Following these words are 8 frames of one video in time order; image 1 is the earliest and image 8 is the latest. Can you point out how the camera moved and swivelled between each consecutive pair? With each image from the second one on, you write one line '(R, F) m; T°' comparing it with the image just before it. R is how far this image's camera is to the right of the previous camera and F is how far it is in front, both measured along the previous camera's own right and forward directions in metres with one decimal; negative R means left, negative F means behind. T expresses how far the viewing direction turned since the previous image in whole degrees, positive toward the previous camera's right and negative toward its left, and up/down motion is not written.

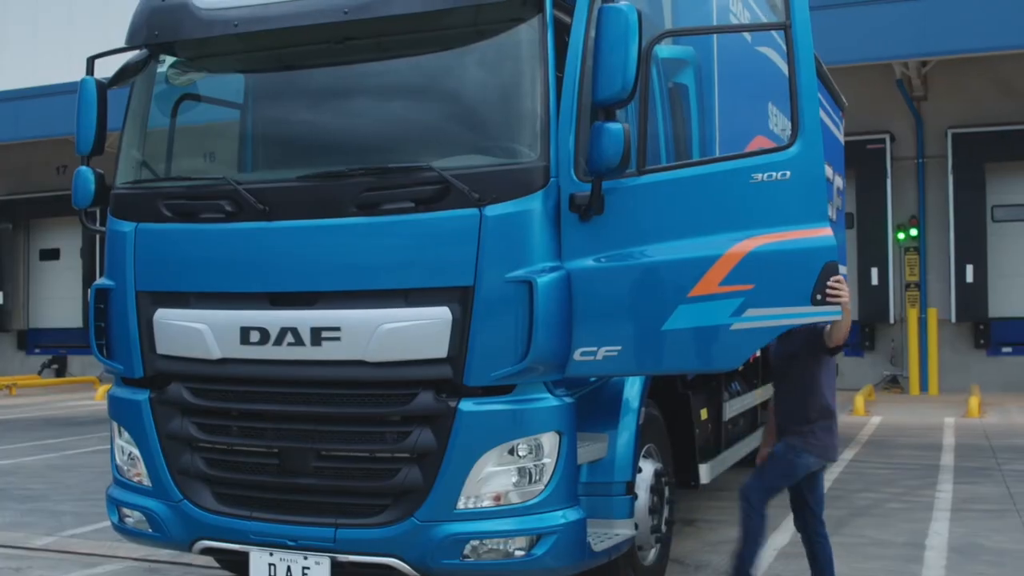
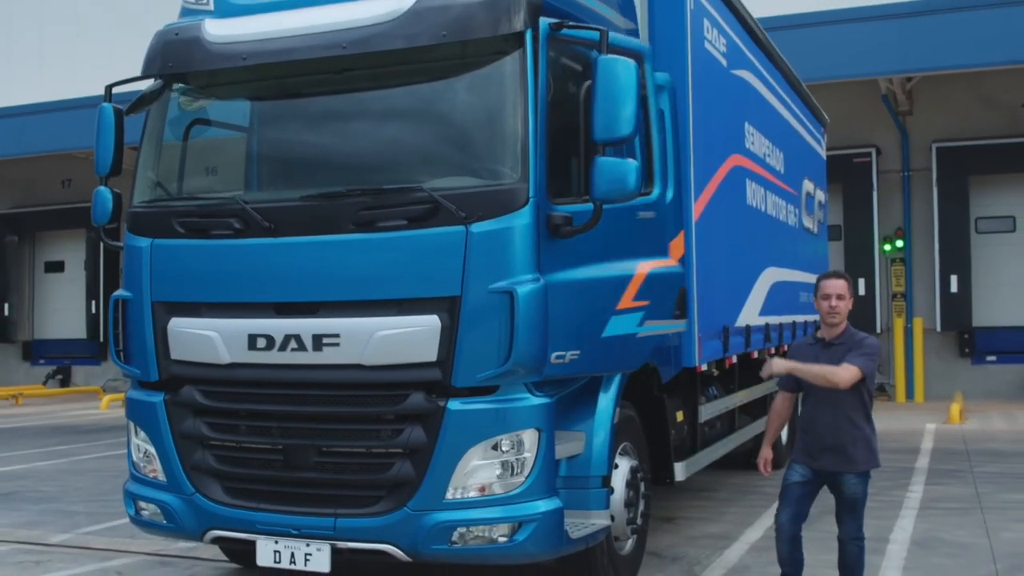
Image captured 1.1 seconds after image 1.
(+0.1, -0.5) m; 0°
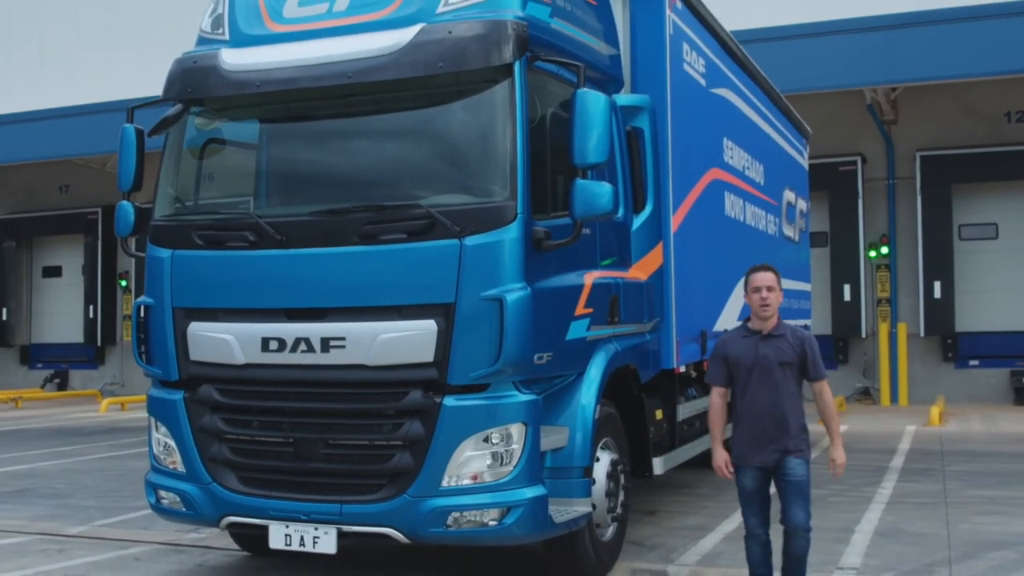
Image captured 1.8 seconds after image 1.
(0.0, -0.5) m; 0°
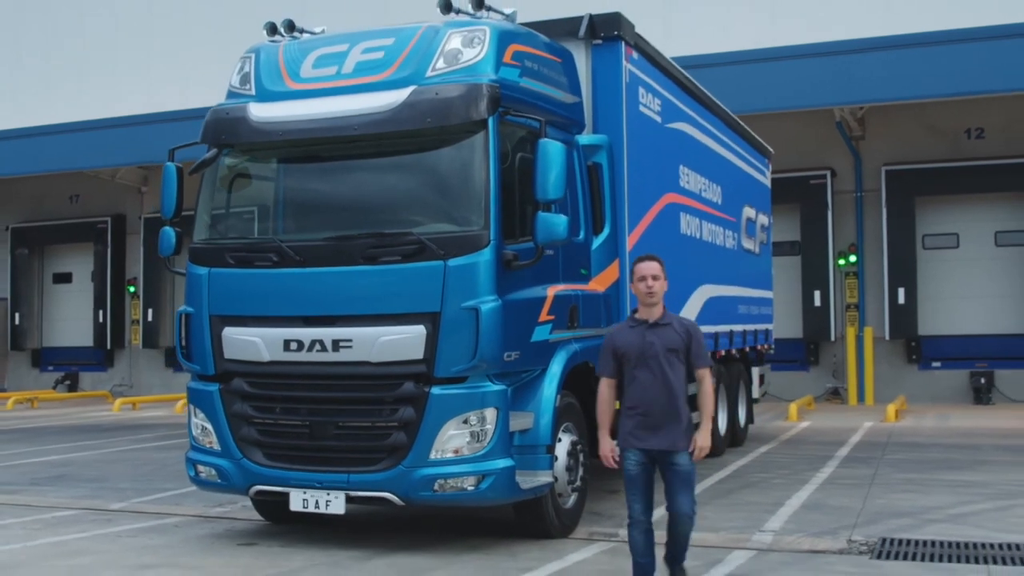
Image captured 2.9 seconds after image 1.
(+0.1, -1.3) m; 0°
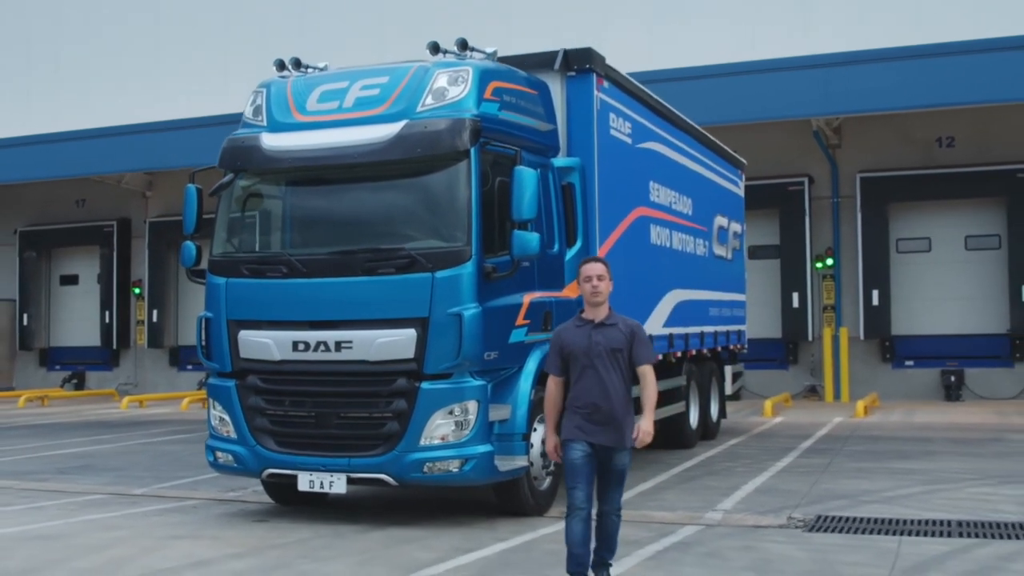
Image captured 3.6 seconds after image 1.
(+0.1, -1.0) m; 0°
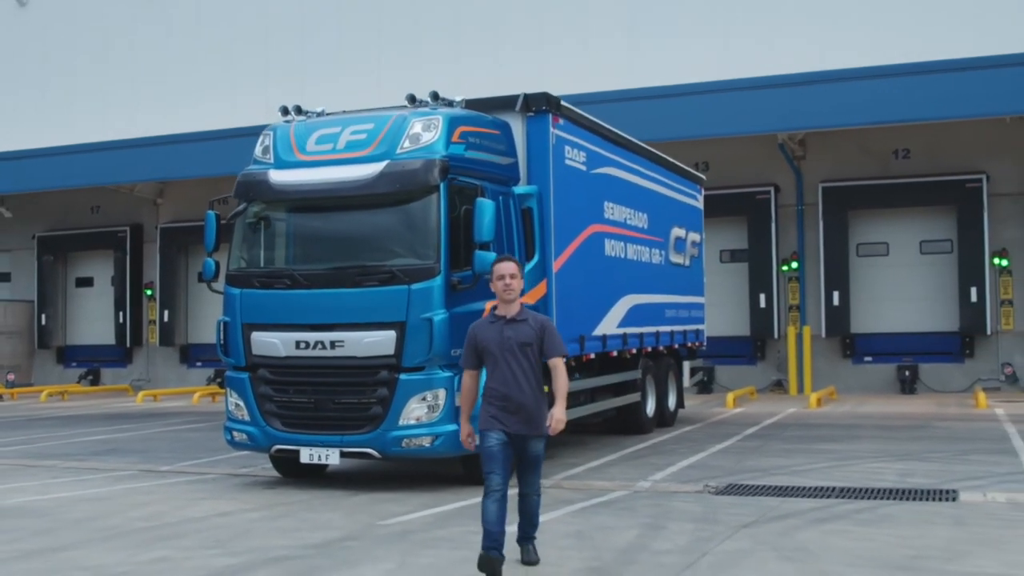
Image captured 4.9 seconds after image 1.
(+0.3, -1.8) m; 0°
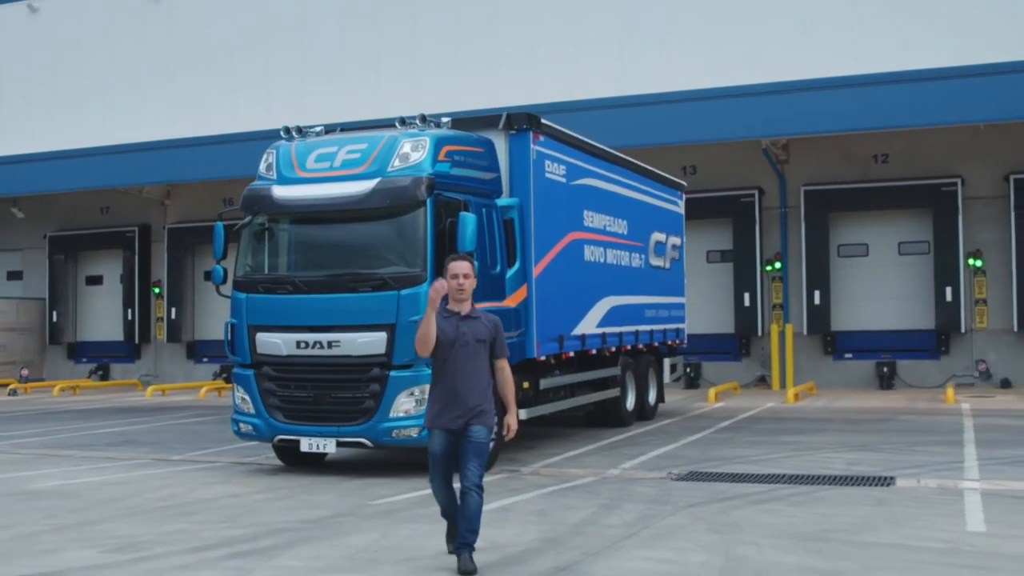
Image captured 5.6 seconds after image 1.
(+0.2, -1.0) m; 0°
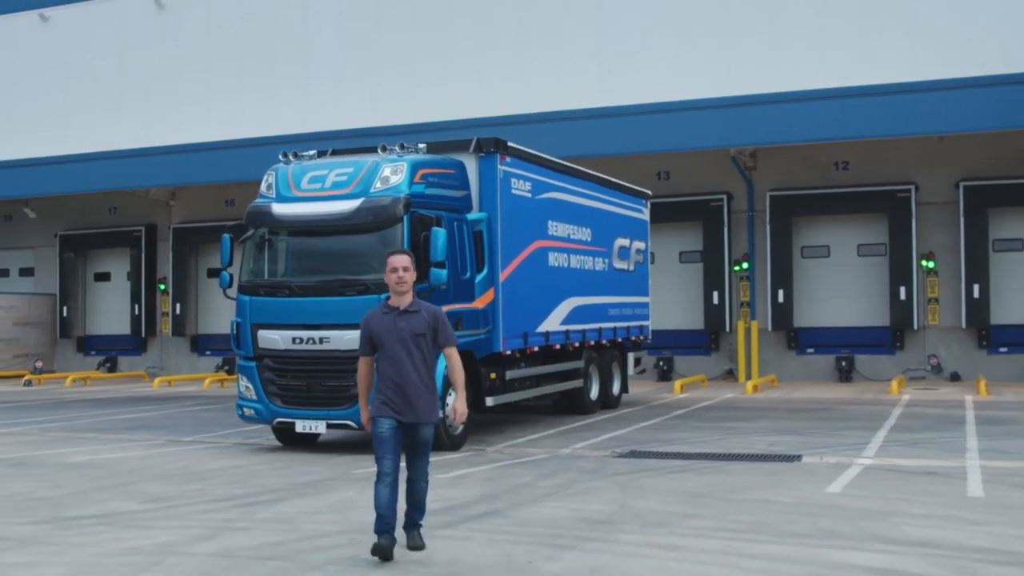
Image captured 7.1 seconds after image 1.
(+0.3, -1.9) m; 0°
